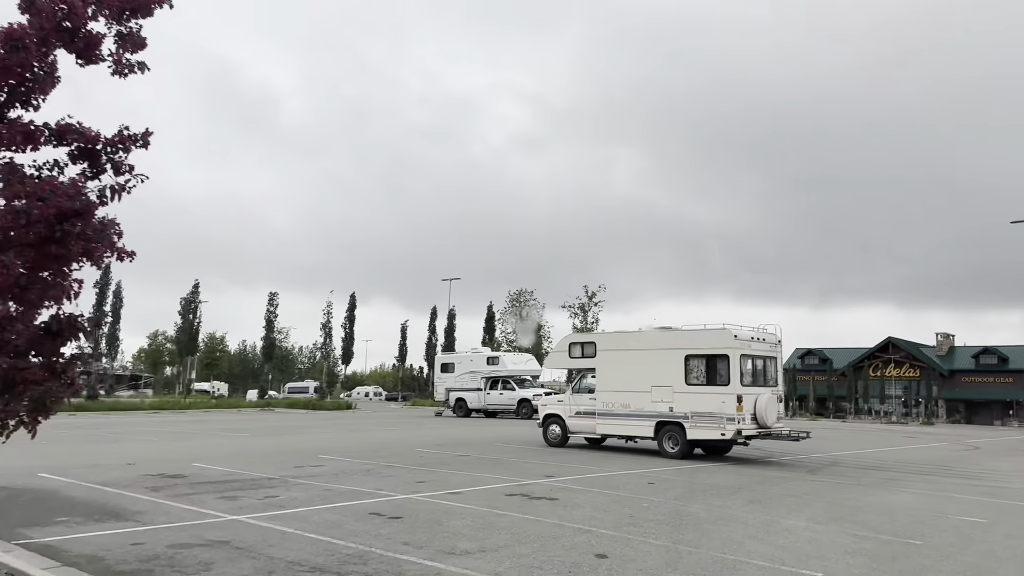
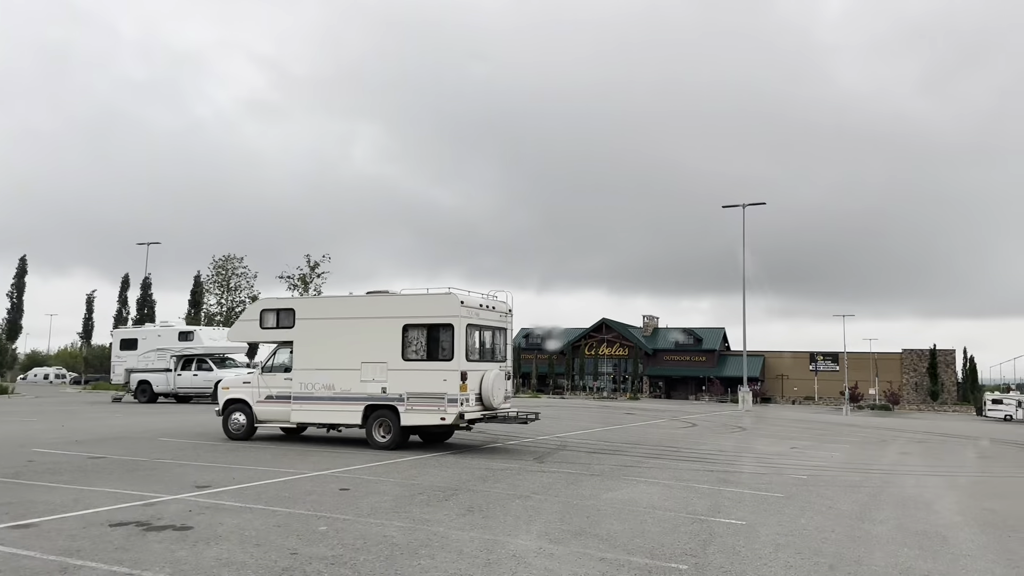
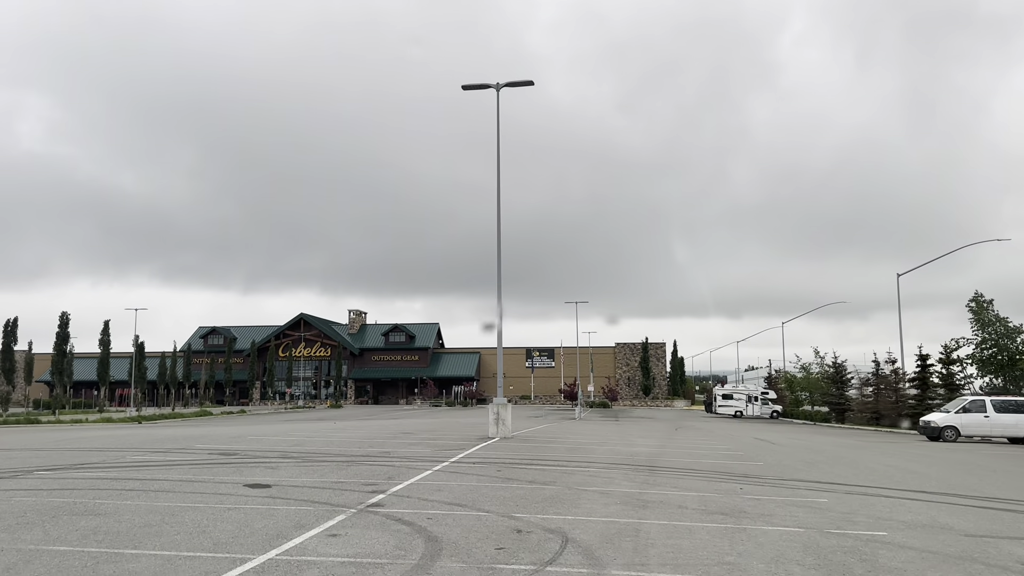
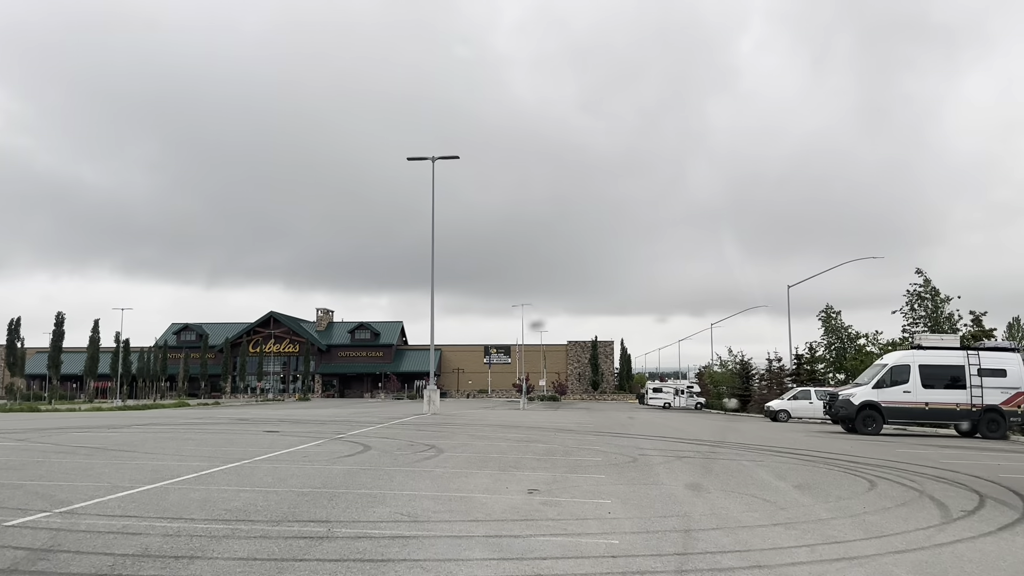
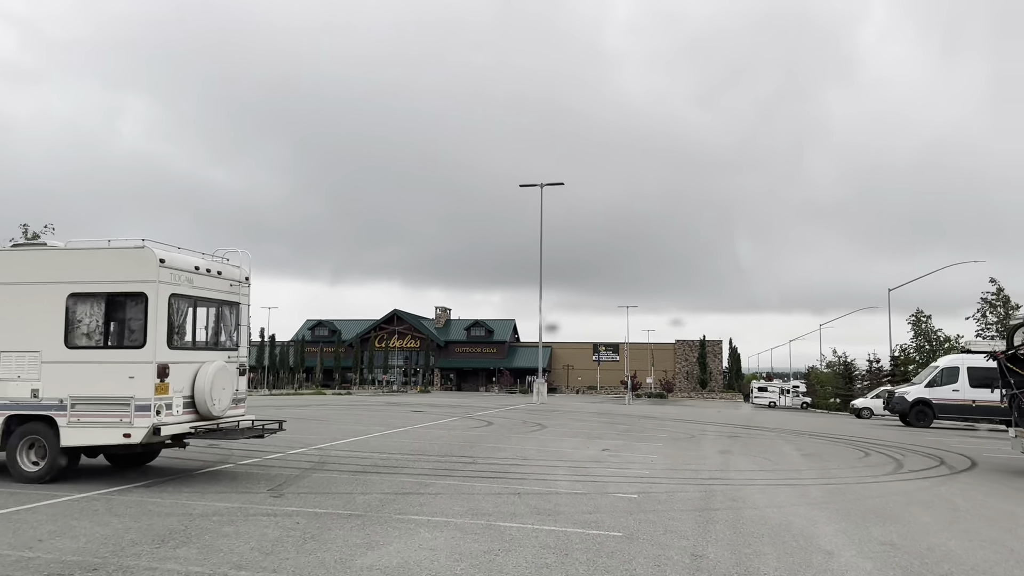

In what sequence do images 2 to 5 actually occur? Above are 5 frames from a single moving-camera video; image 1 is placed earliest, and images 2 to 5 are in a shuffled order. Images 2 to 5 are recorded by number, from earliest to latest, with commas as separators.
2, 5, 4, 3
